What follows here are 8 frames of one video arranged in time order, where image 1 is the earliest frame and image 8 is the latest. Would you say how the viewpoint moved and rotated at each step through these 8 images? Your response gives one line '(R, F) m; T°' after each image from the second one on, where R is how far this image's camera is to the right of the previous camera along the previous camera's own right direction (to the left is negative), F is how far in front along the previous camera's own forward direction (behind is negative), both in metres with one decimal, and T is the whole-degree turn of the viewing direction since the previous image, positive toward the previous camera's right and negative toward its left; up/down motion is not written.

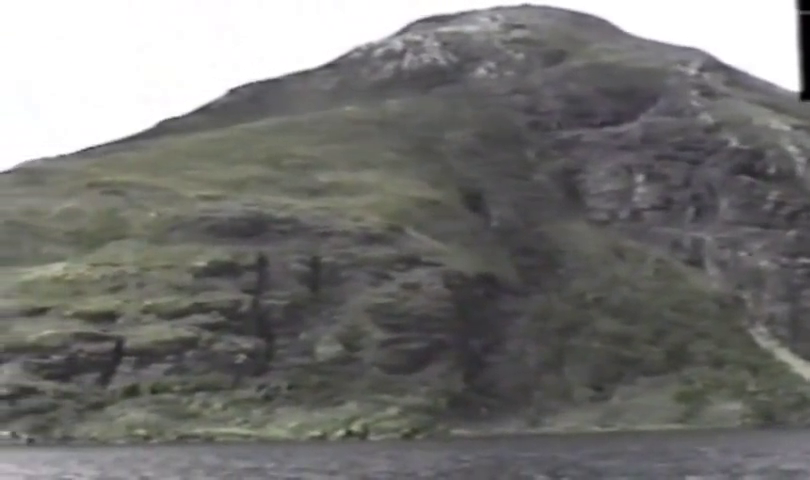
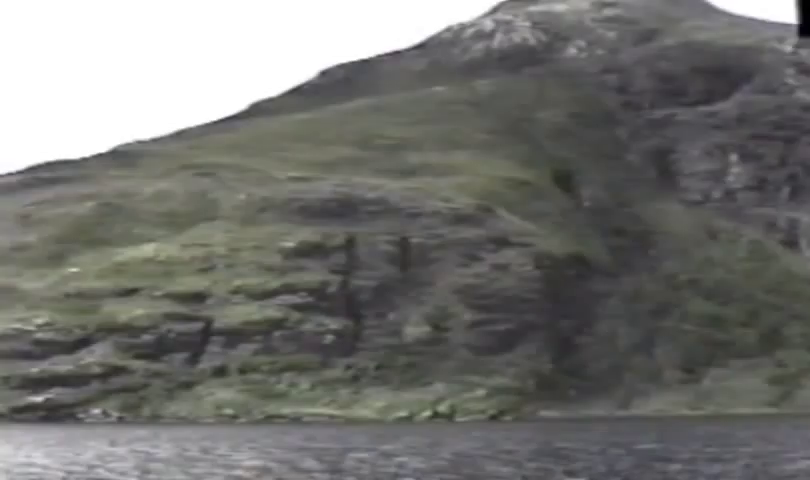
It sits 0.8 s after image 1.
(+1.1, +0.7) m; -4°
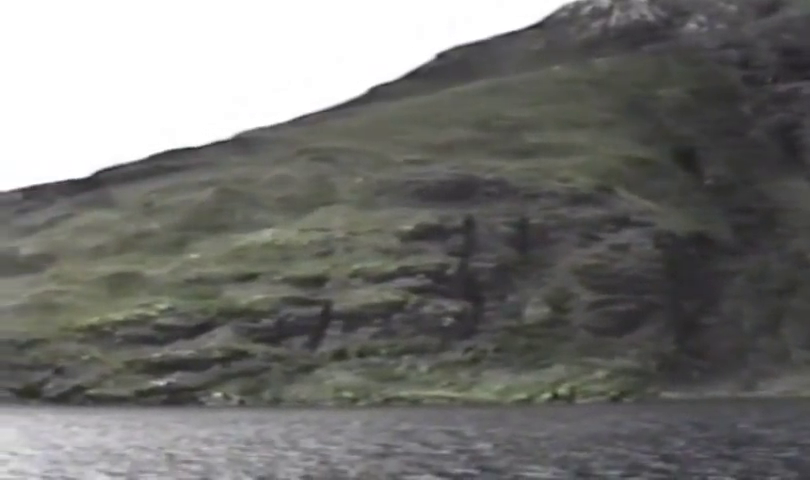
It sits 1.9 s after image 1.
(+1.9, +0.5) m; -5°
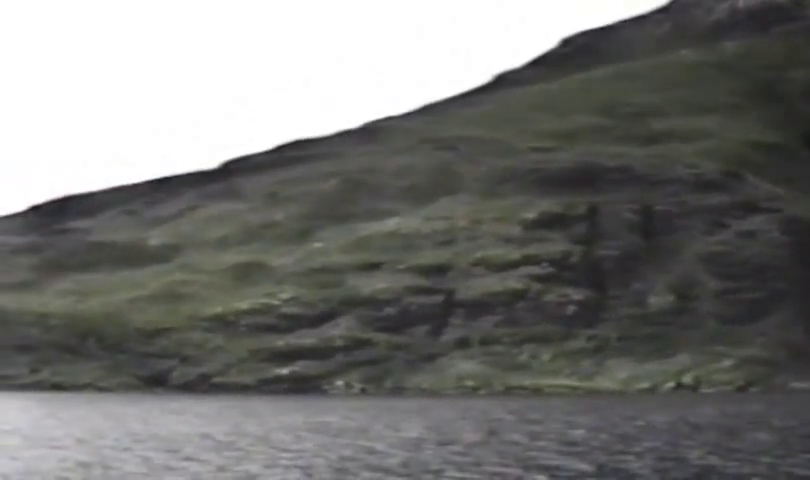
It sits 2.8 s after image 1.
(+1.7, +0.3) m; -5°
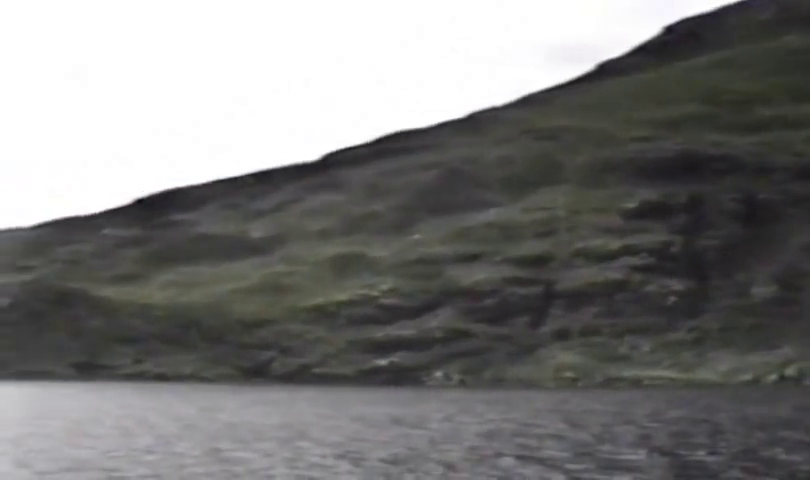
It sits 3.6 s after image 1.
(+1.3, 0.0) m; -4°
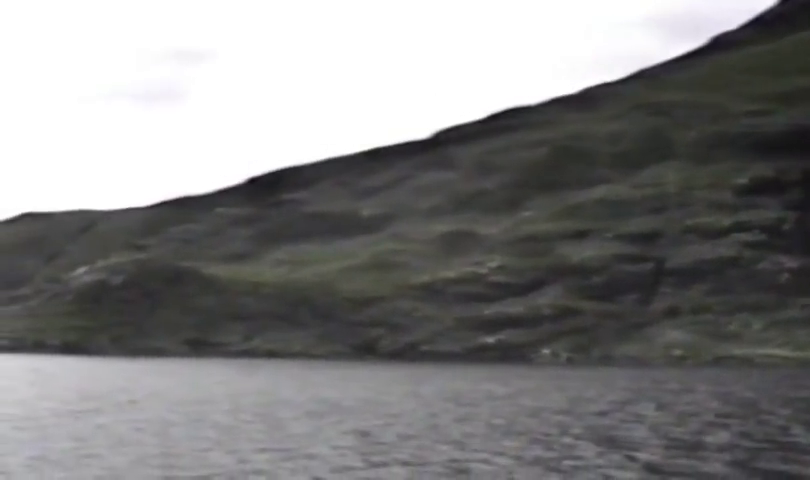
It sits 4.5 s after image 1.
(+1.5, -0.2) m; -5°
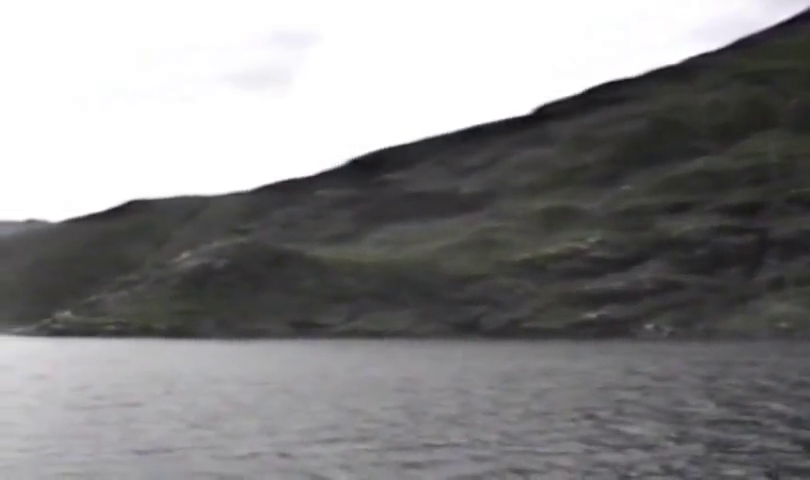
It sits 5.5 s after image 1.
(+1.3, -0.2) m; -4°
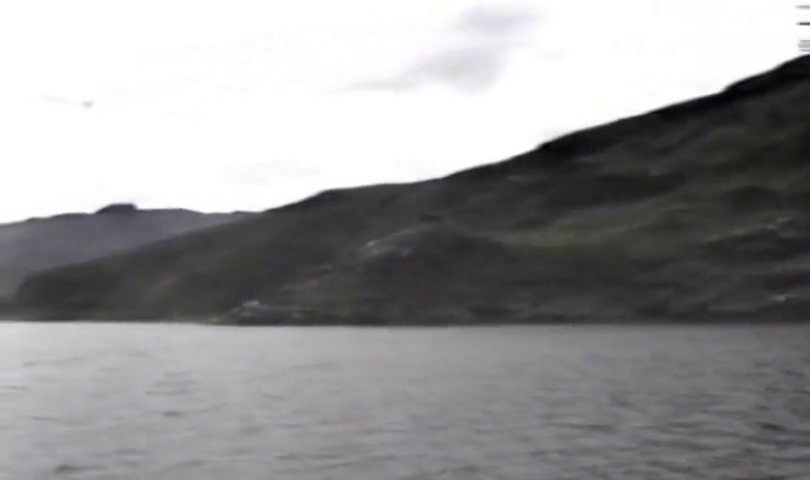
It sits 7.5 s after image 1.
(+4.0, -0.3) m; -9°
